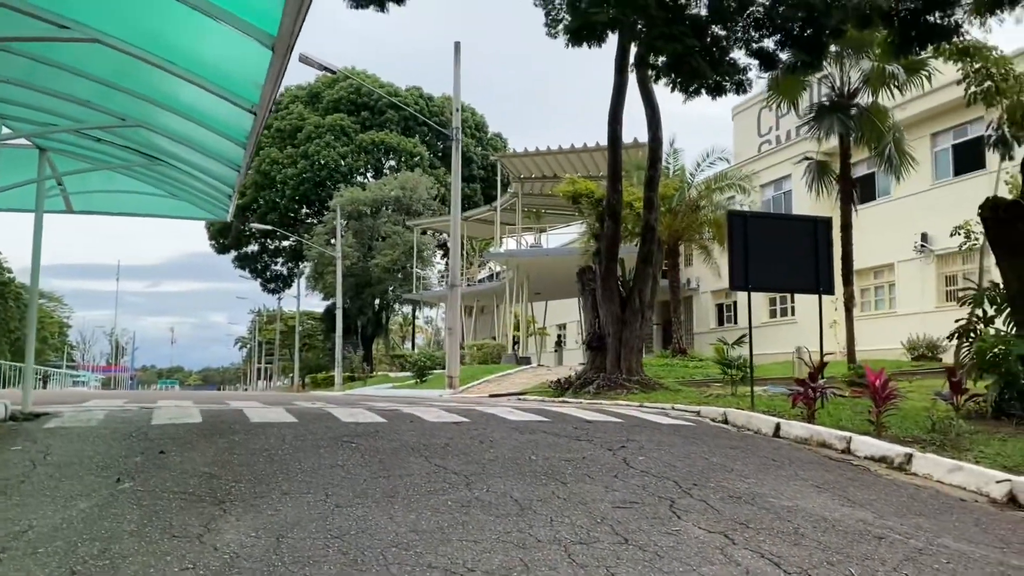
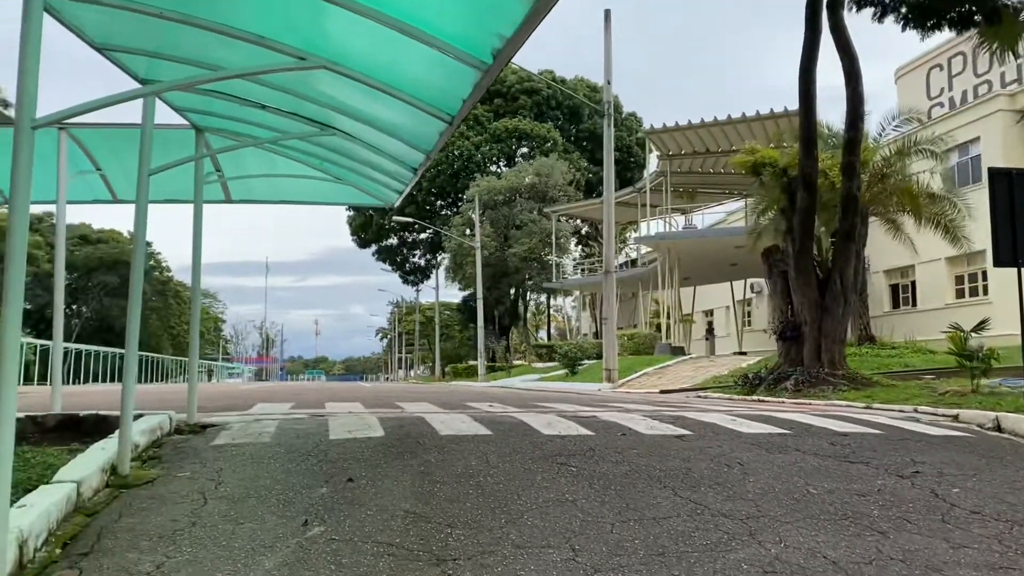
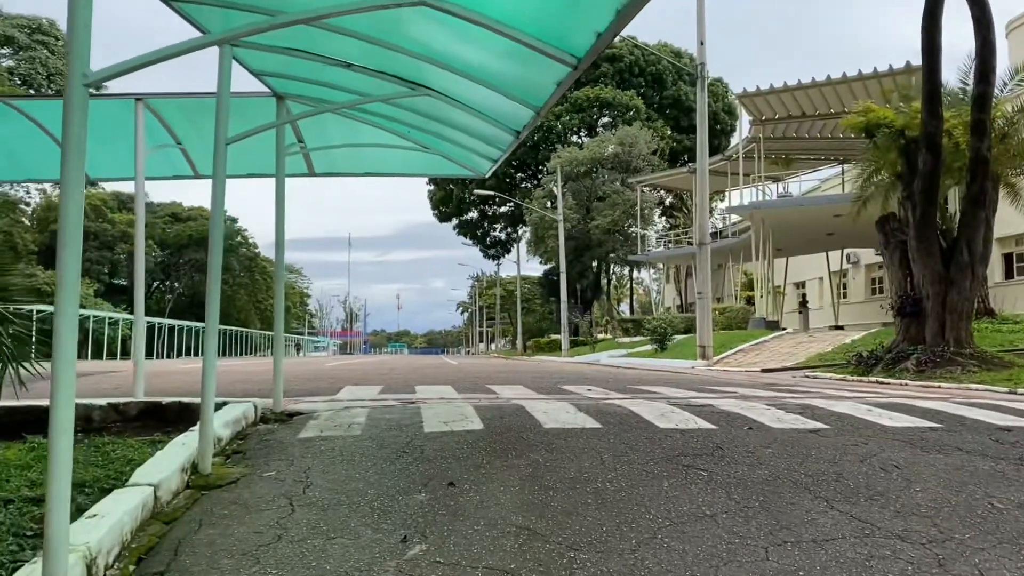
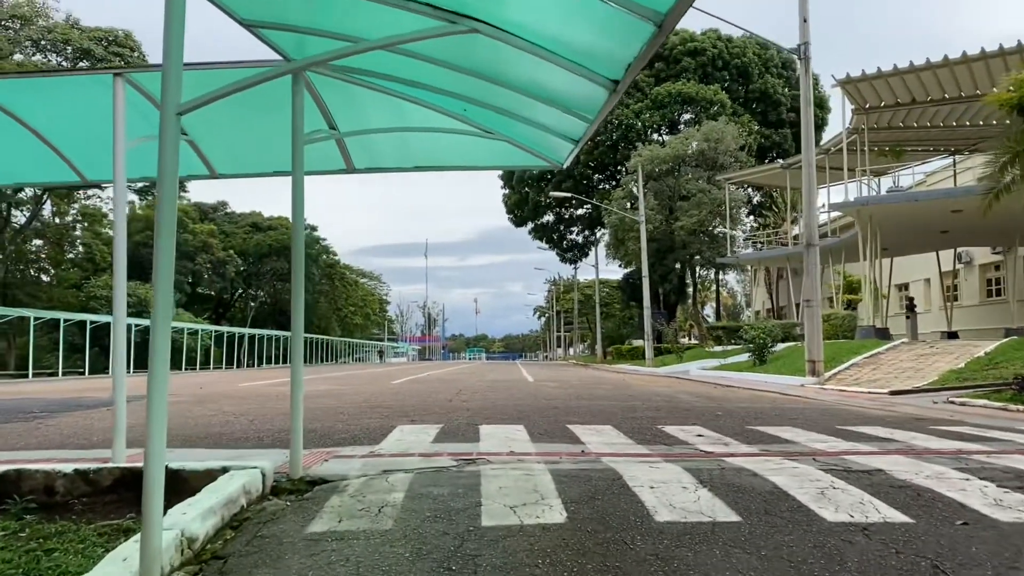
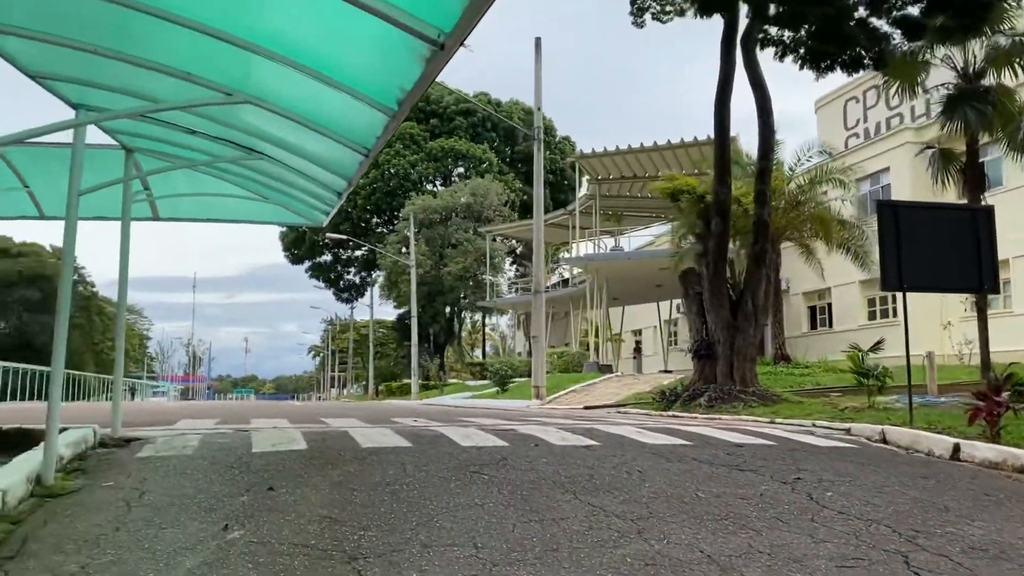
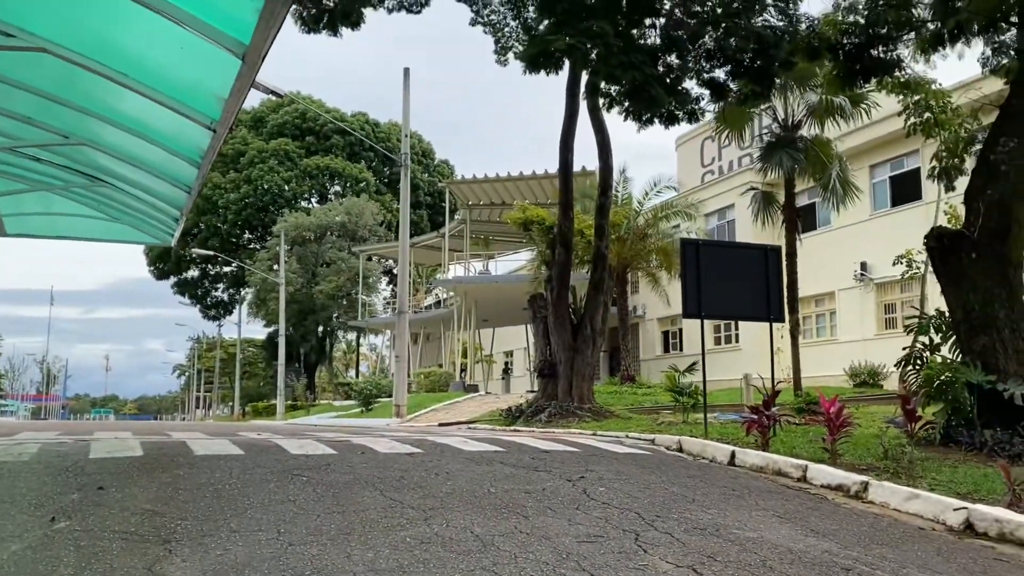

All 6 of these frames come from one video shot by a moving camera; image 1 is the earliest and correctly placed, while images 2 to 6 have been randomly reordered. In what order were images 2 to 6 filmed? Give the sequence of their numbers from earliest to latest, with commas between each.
6, 5, 2, 3, 4
